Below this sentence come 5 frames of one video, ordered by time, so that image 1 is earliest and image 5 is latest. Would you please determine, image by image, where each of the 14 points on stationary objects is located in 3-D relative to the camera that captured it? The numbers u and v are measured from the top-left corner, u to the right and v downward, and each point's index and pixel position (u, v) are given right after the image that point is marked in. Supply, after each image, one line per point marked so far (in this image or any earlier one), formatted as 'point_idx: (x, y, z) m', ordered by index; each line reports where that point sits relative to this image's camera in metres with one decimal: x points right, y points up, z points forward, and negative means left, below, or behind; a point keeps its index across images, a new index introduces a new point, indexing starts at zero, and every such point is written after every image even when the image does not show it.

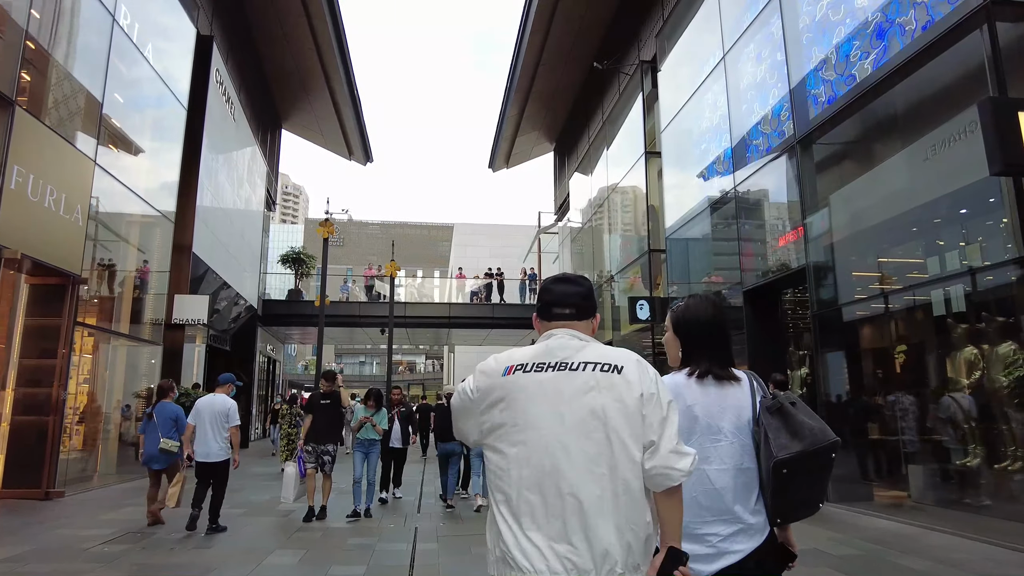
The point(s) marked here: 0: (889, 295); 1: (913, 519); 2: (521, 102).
0: (+3.8, -0.1, +7.2) m
1: (+3.9, -2.2, +6.6) m
2: (+0.3, +5.6, +19.8) m
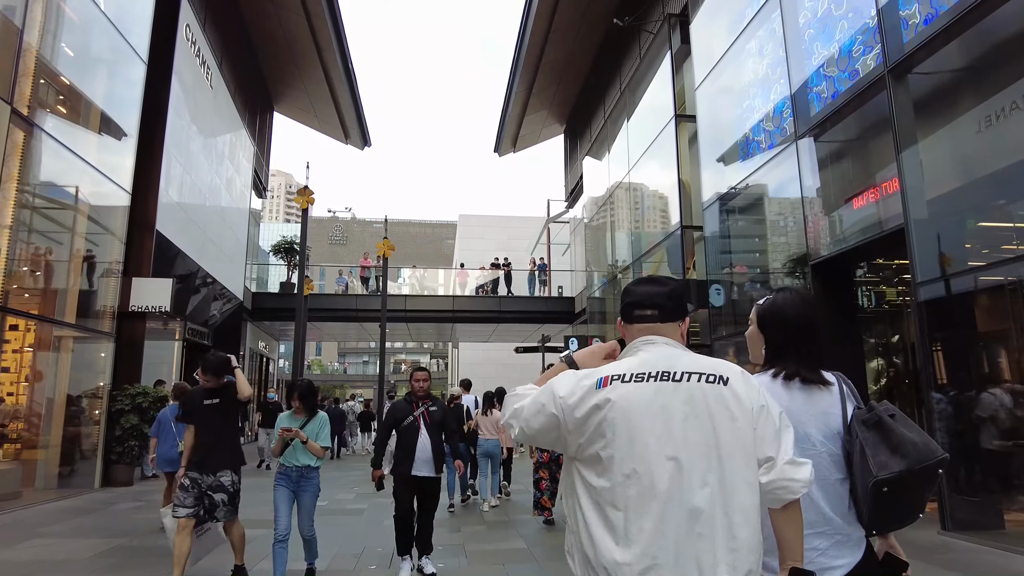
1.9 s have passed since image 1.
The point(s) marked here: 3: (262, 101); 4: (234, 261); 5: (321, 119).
0: (+4.0, +0.1, +6.2) m
1: (+4.0, -2.0, +5.6) m
2: (+0.5, +5.8, +18.8) m
3: (-6.5, +4.9, +17.8) m
4: (-6.5, +0.7, +16.0) m
5: (-5.3, +4.7, +19.1) m
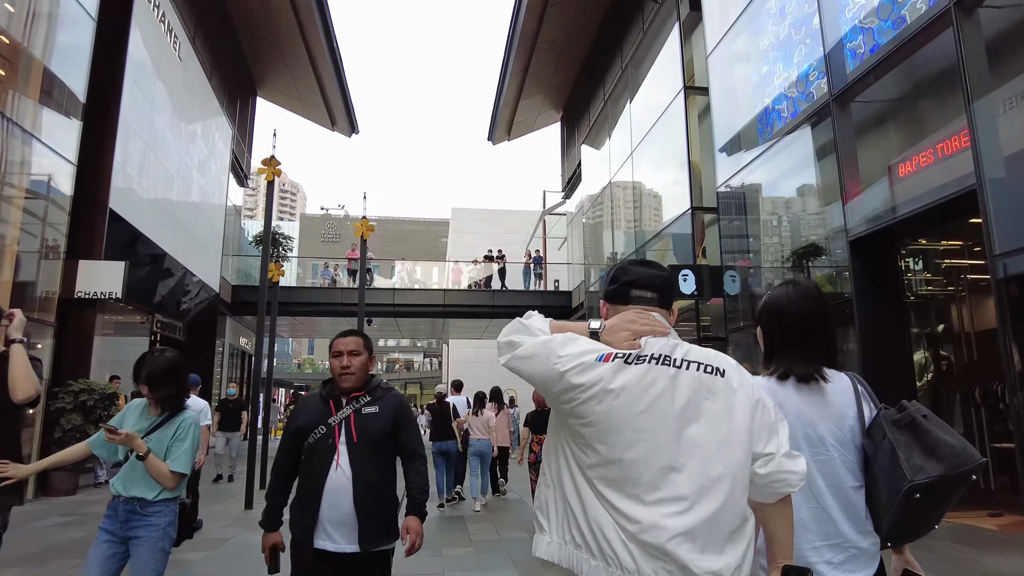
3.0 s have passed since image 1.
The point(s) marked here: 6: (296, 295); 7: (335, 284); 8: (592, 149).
0: (+3.9, +0.2, +5.6) m
1: (+4.0, -1.9, +5.0) m
2: (+0.3, +5.9, +18.2) m
3: (-6.6, +5.0, +17.1) m
4: (-6.6, +0.8, +15.4) m
5: (-5.4, +4.8, +18.4) m
6: (-5.9, -0.1, +18.9) m
7: (-4.8, +0.1, +19.0) m
8: (+2.2, +3.7, +18.8) m
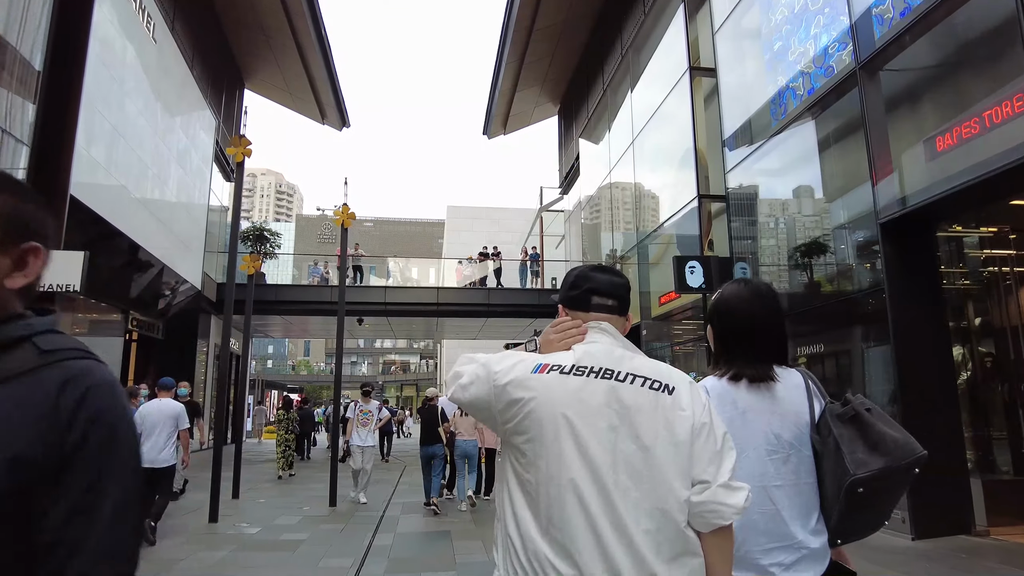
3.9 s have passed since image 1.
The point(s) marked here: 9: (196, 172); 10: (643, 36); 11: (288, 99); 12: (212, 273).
0: (+3.9, +0.3, +5.2) m
1: (+3.9, -1.9, +4.6) m
2: (+0.3, +5.9, +17.8) m
3: (-6.7, +5.0, +16.7) m
4: (-6.7, +0.8, +14.9) m
5: (-5.5, +4.8, +18.0) m
6: (-6.0, -0.1, +18.5) m
7: (-4.9, +0.1, +18.6) m
8: (+2.1, +3.7, +18.4) m
9: (-6.7, +2.4, +15.1) m
10: (+2.6, +4.9, +14.4) m
11: (-5.8, +4.9, +18.3) m
12: (-7.0, +0.3, +16.5) m
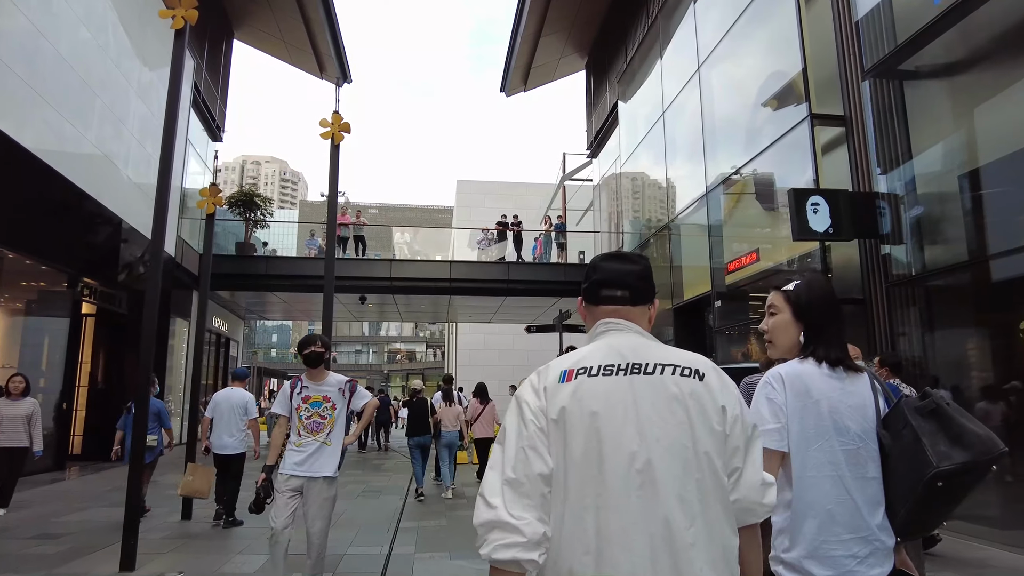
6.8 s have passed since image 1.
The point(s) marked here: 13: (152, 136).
0: (+4.2, +0.6, +3.7) m
1: (+4.2, -1.6, +3.1) m
2: (+0.7, +6.4, +16.2) m
3: (-6.3, +5.5, +15.2) m
4: (-6.3, +1.3, +13.5) m
5: (-5.1, +5.3, +16.5) m
6: (-5.6, +0.4, +17.1) m
7: (-4.5, +0.6, +17.1) m
8: (+2.5, +4.2, +16.9) m
9: (-6.3, +2.8, +13.6) m
10: (+3.0, +5.3, +12.9) m
11: (-5.4, +5.4, +16.8) m
12: (-6.6, +0.8, +15.1) m
13: (-6.3, +2.7, +13.1) m
